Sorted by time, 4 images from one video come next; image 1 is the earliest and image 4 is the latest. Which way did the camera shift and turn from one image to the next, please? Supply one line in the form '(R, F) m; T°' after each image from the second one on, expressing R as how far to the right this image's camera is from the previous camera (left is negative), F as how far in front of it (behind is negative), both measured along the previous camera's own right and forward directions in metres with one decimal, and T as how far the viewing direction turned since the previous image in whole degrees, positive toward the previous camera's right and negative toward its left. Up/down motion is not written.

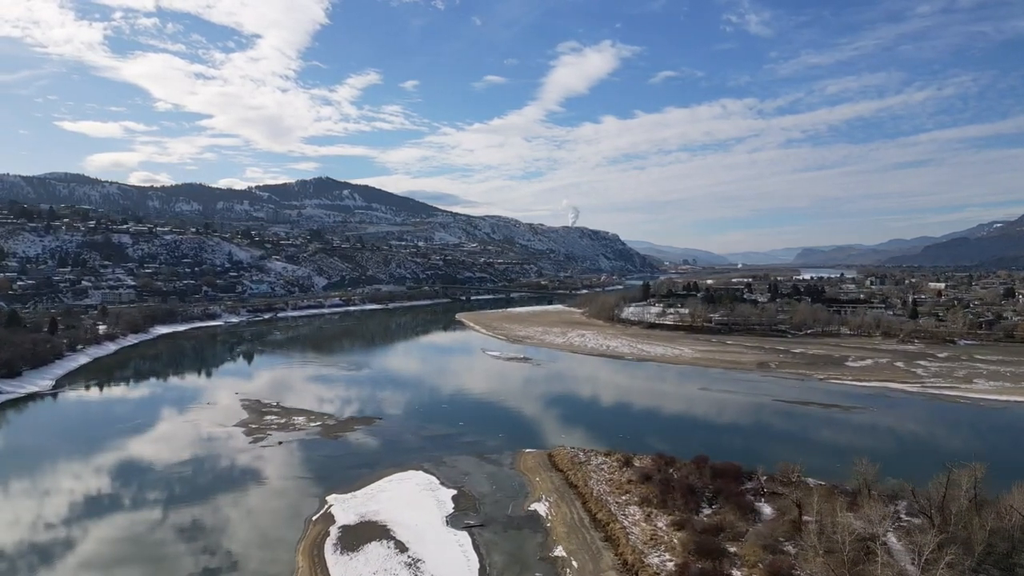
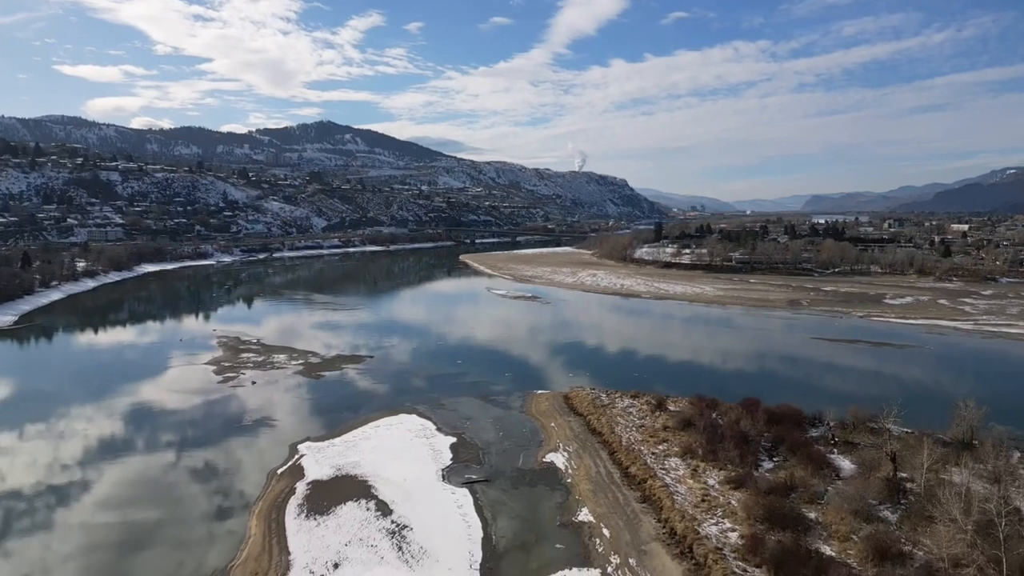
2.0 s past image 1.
(-0.1, +2.9) m; 0°
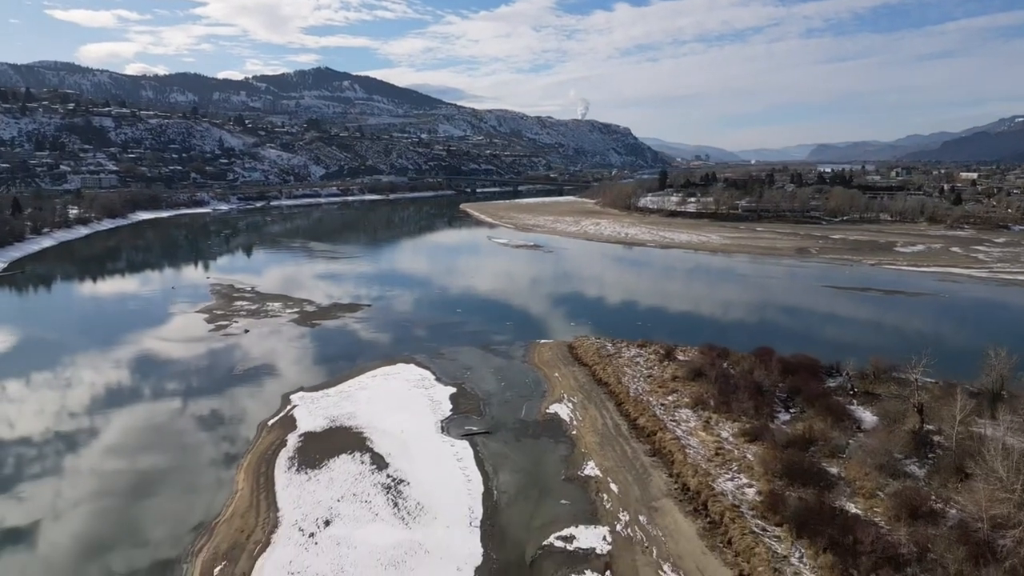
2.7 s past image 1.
(0.0, +0.7) m; 0°
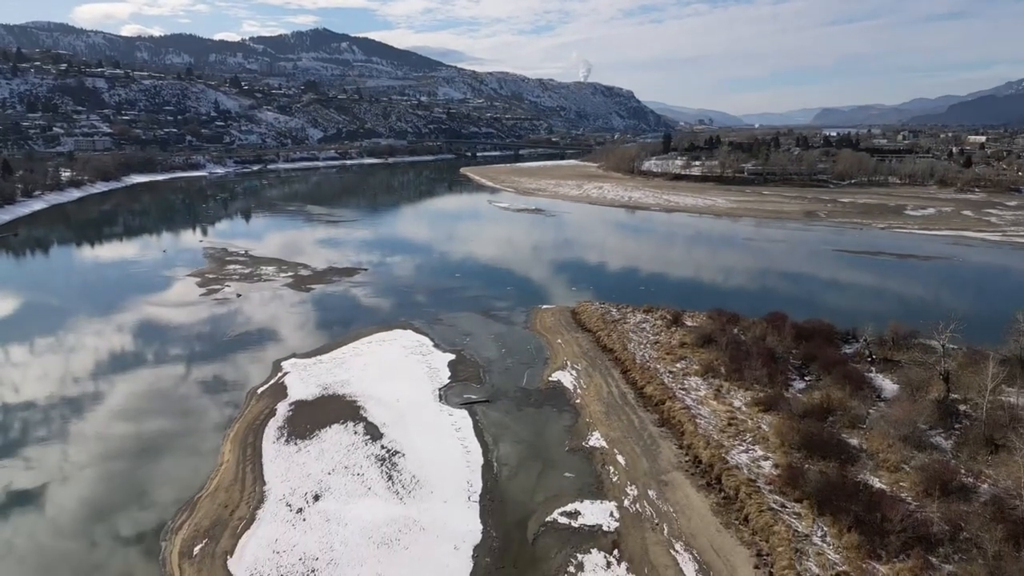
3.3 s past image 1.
(0.0, +0.6) m; 0°
